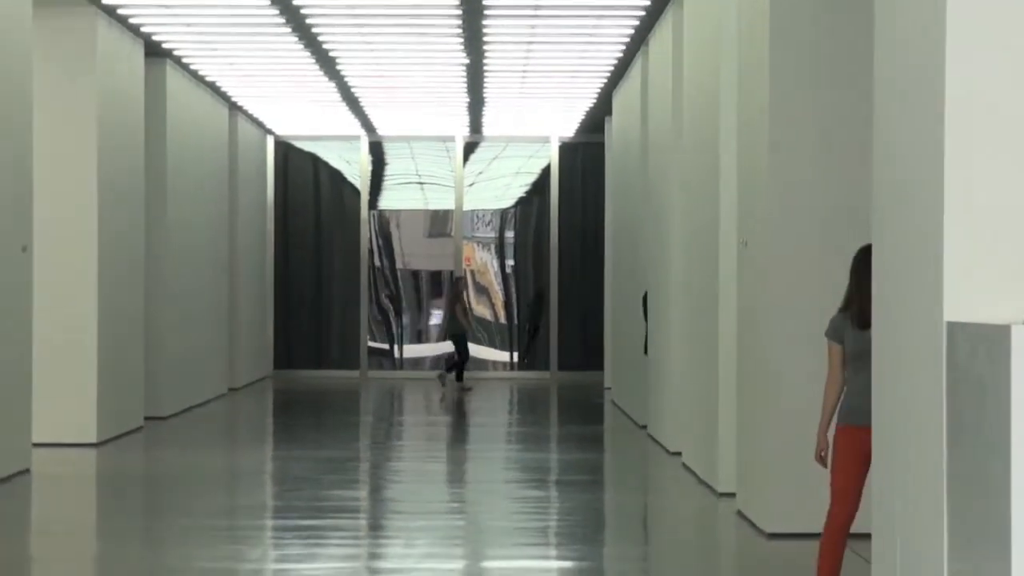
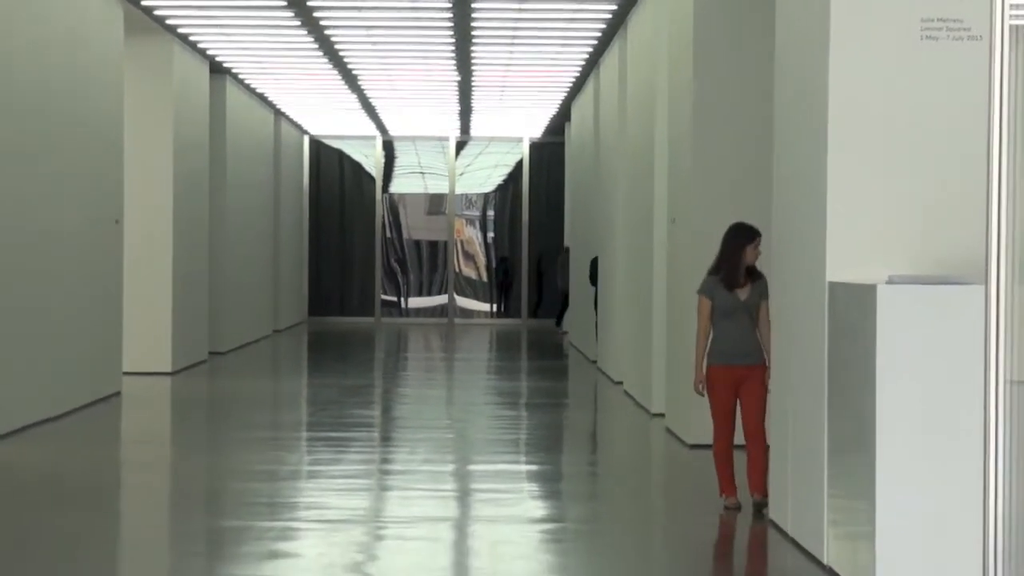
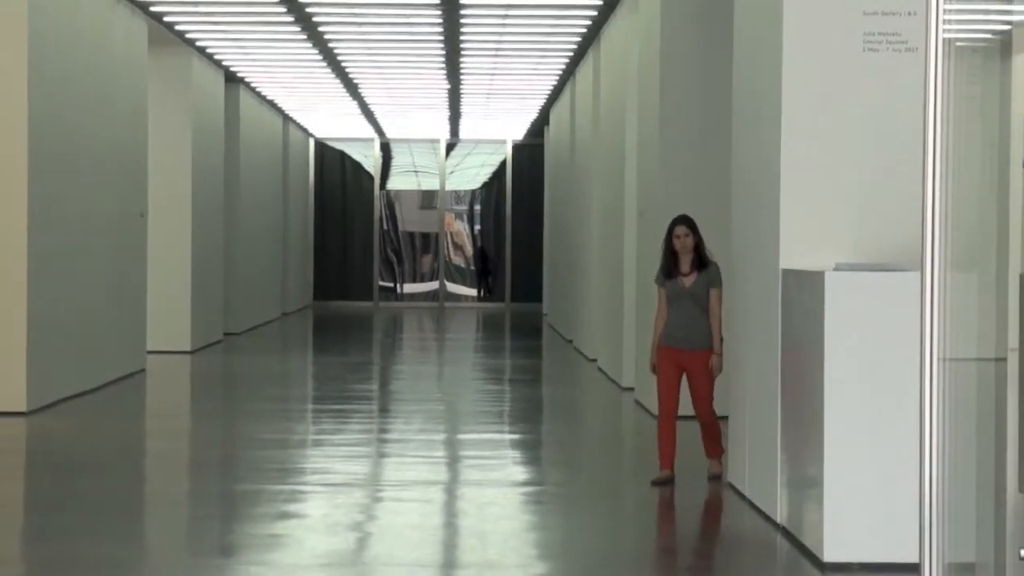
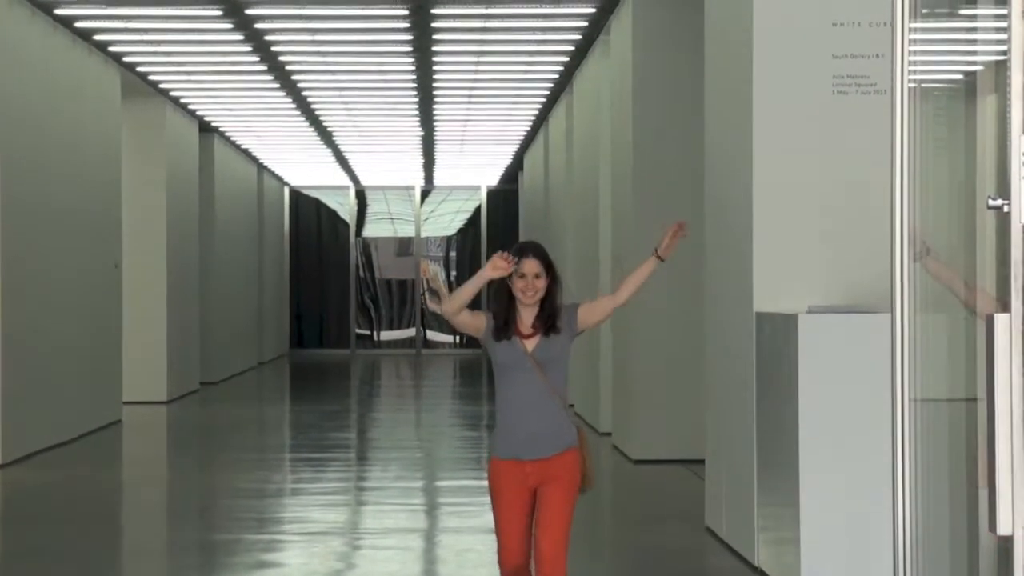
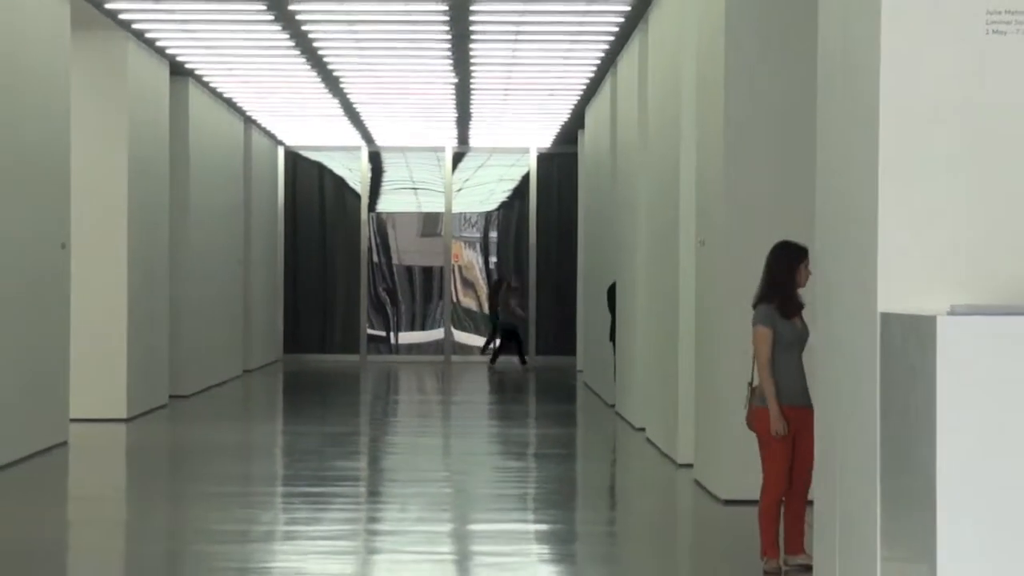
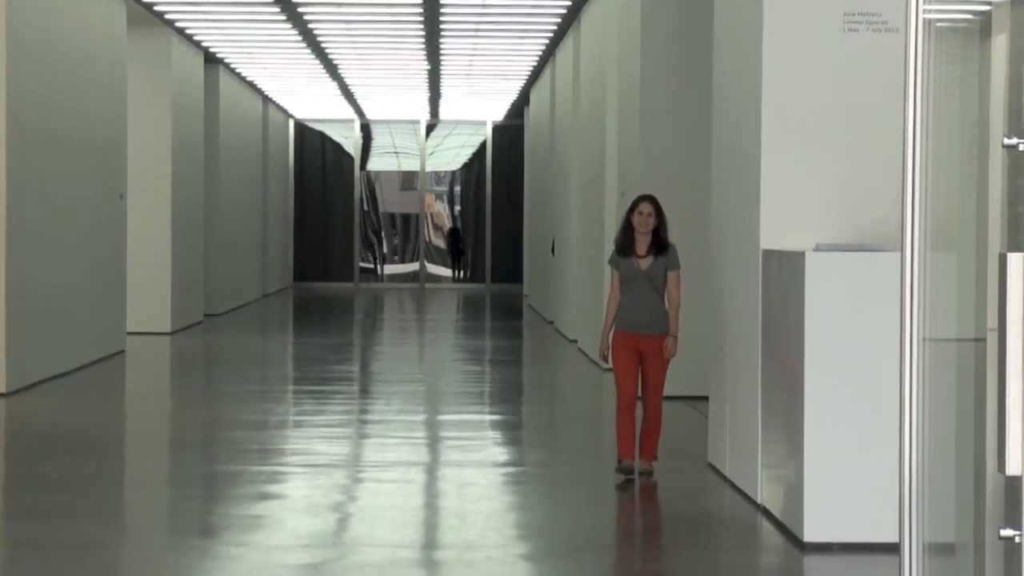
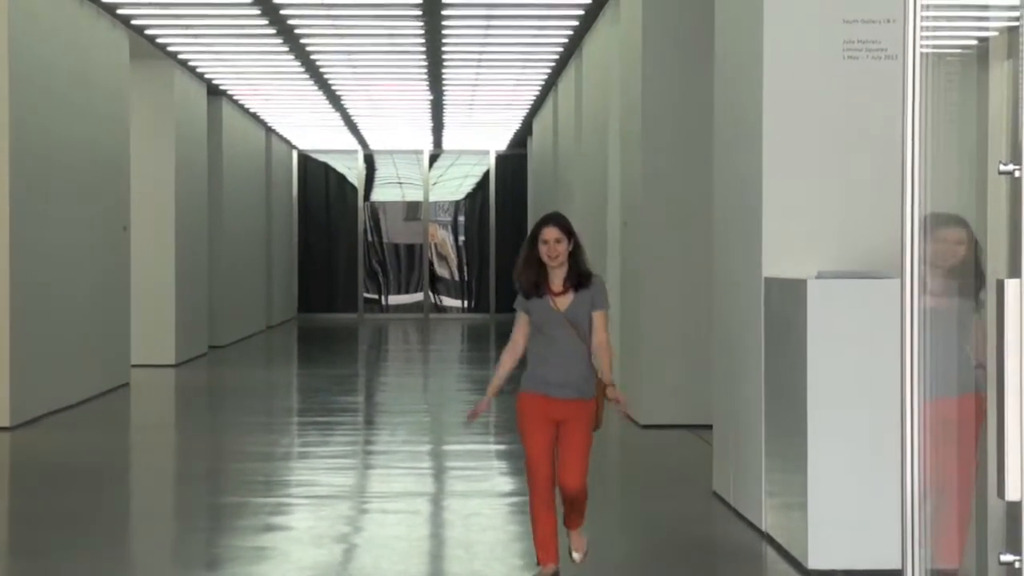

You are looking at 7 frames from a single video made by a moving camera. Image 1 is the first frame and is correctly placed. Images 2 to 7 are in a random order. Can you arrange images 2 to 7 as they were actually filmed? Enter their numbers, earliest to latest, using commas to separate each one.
5, 2, 3, 6, 7, 4
